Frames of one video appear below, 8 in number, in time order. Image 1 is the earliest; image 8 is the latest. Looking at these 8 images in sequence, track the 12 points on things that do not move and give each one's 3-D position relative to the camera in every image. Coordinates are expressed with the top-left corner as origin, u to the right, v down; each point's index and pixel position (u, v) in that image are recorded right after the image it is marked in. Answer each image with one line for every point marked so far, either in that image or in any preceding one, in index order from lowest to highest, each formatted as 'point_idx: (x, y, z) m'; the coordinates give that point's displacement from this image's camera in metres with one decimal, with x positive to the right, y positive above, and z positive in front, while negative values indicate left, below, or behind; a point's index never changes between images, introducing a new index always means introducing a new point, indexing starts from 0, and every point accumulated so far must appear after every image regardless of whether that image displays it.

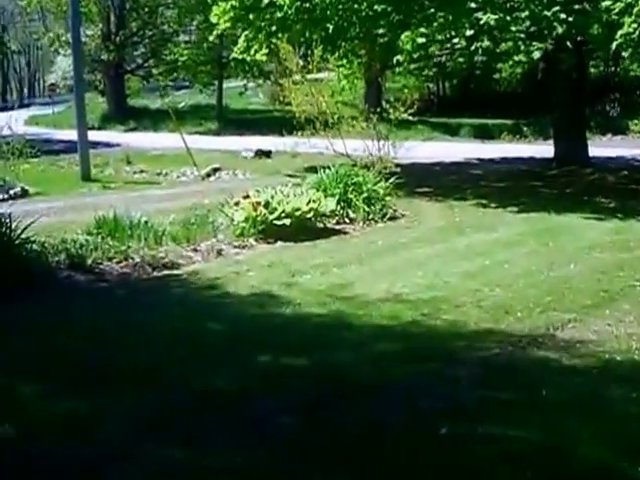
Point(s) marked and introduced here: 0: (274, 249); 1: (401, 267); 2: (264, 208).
0: (-0.3, -0.1, +11.2) m
1: (+0.5, -0.2, +9.9) m
2: (-0.5, +0.3, +12.0) m
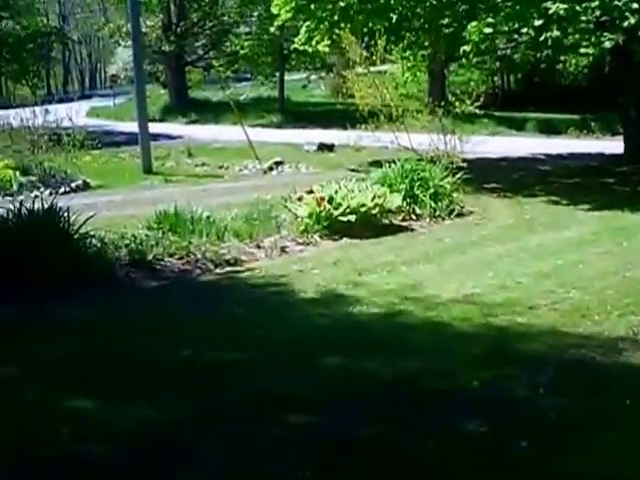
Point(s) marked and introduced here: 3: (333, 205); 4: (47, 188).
0: (+0.1, 0.0, +10.9) m
1: (+1.0, -0.2, +9.5) m
2: (+0.1, +0.3, +11.7) m
3: (+0.1, +0.3, +11.7) m
4: (-3.5, +0.7, +19.1) m
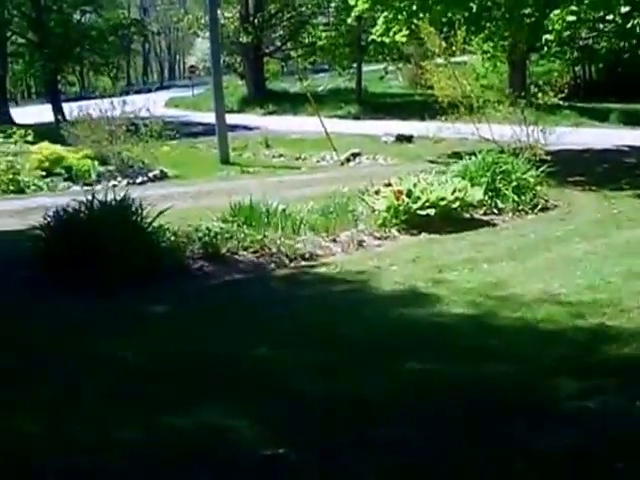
0: (+0.7, 0.0, +10.5) m
1: (+1.4, -0.1, +9.2) m
2: (+0.7, +0.3, +11.4) m
3: (+0.7, +0.3, +11.4) m
4: (-2.5, +0.8, +18.9) m
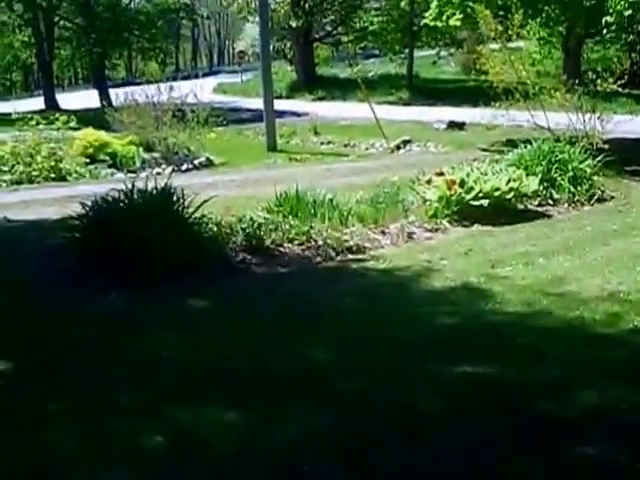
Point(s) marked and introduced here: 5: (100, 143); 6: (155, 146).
0: (+1.0, 0.0, +10.1) m
1: (+1.7, -0.1, +8.7) m
2: (+1.0, +0.4, +10.9) m
3: (+1.1, +0.4, +11.0) m
4: (-1.9, +0.9, +18.6) m
5: (-2.8, +1.2, +18.9) m
6: (-2.2, +1.2, +19.6) m
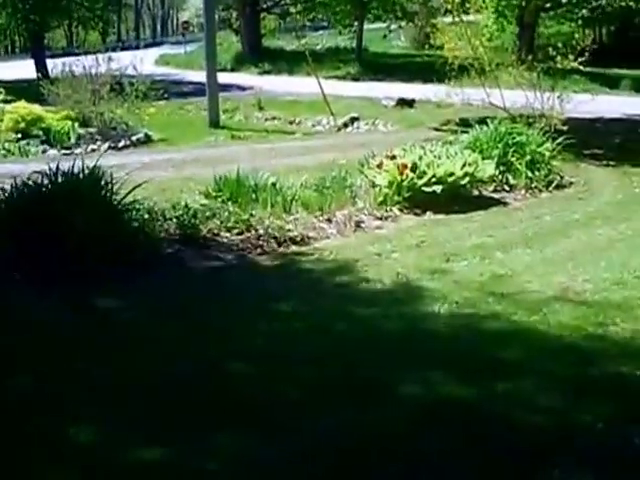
0: (+0.7, +0.1, +9.5) m
1: (+1.4, -0.1, +8.1) m
2: (+0.6, +0.5, +10.3) m
3: (+0.7, +0.5, +10.3) m
4: (-2.5, +1.2, +17.8) m
5: (-3.5, +1.5, +18.0) m
6: (-2.9, +1.5, +18.8) m
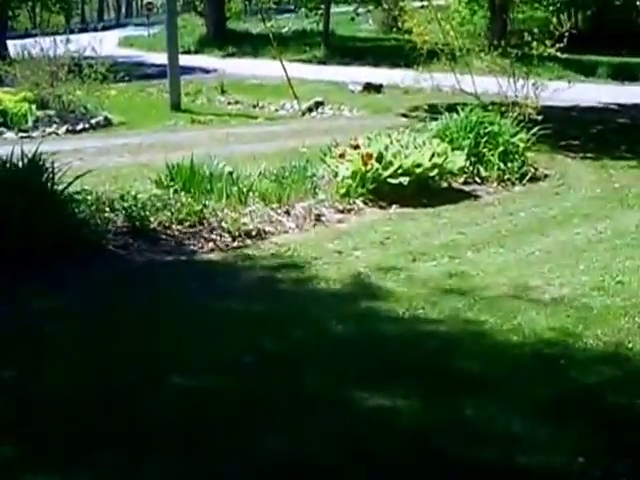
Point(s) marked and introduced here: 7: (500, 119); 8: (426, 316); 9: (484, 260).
0: (+0.4, +0.1, +8.9) m
1: (+1.2, -0.1, +7.5) m
2: (+0.4, +0.5, +9.7) m
3: (+0.4, +0.5, +9.7) m
4: (-3.0, +1.3, +17.1) m
5: (-3.9, +1.6, +17.3) m
6: (-3.3, +1.7, +18.1) m
7: (+1.4, +1.0, +11.8) m
8: (+0.4, -0.3, +6.1) m
9: (+0.8, -0.1, +7.4) m
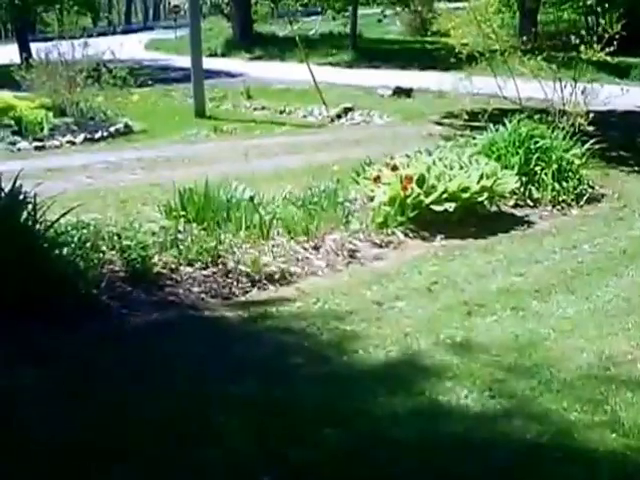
0: (+0.6, -0.1, +7.6) m
1: (+1.3, -0.3, +6.3) m
2: (+0.6, +0.3, +8.4) m
3: (+0.6, +0.3, +8.5) m
4: (-2.6, +1.1, +16.0) m
5: (-3.5, +1.4, +16.2) m
6: (-3.0, +1.5, +16.9) m
7: (+1.6, +0.8, +10.5) m
8: (+0.6, -0.5, +4.9) m
9: (+1.0, -0.3, +6.1) m
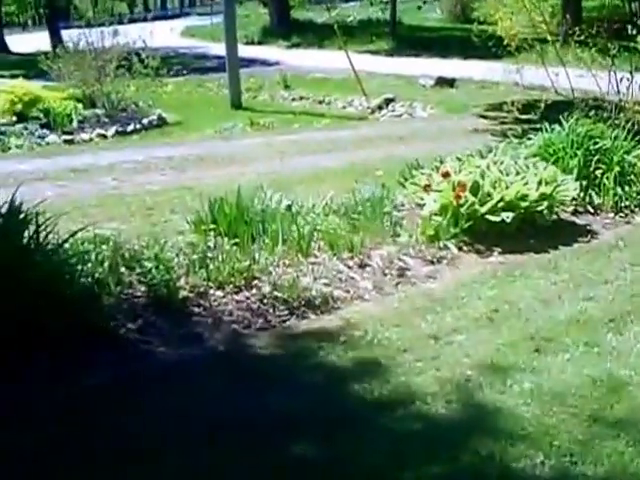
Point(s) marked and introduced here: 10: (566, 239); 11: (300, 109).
0: (+0.8, -0.1, +6.9) m
1: (+1.5, -0.4, +5.5) m
2: (+0.8, +0.2, +7.7) m
3: (+0.8, +0.2, +7.7) m
4: (-2.2, +1.1, +15.3) m
5: (-3.1, +1.4, +15.5) m
6: (-2.5, +1.5, +16.2) m
7: (+1.9, +0.7, +9.8) m
8: (+0.7, -0.6, +4.1) m
9: (+1.1, -0.4, +5.4) m
10: (+1.3, 0.0, +7.8) m
11: (-0.3, +1.5, +18.0) m
